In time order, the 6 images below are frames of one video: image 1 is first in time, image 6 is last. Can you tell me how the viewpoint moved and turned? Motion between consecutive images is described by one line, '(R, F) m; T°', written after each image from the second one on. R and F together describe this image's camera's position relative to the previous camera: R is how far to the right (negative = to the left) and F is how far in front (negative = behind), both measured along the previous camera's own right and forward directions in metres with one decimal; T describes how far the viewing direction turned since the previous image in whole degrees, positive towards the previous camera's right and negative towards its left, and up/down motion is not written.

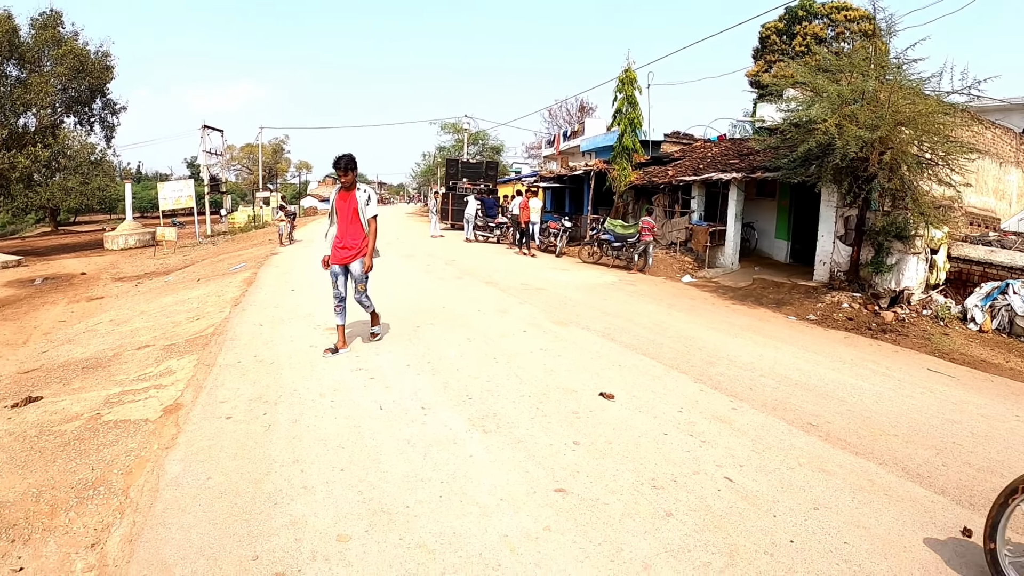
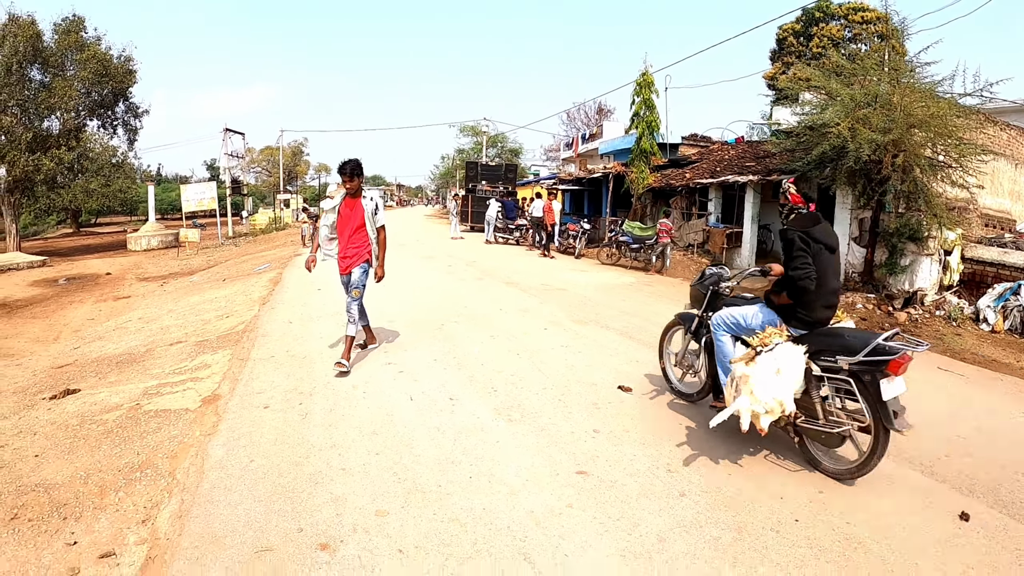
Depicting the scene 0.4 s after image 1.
(-0.1, -0.3) m; -1°
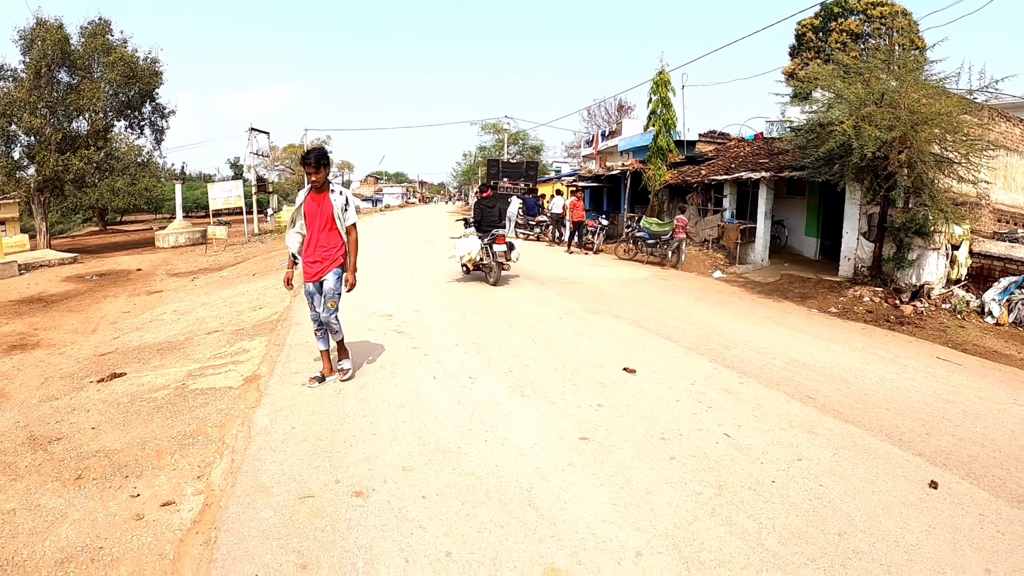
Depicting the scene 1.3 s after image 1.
(+0.1, -0.4) m; -2°
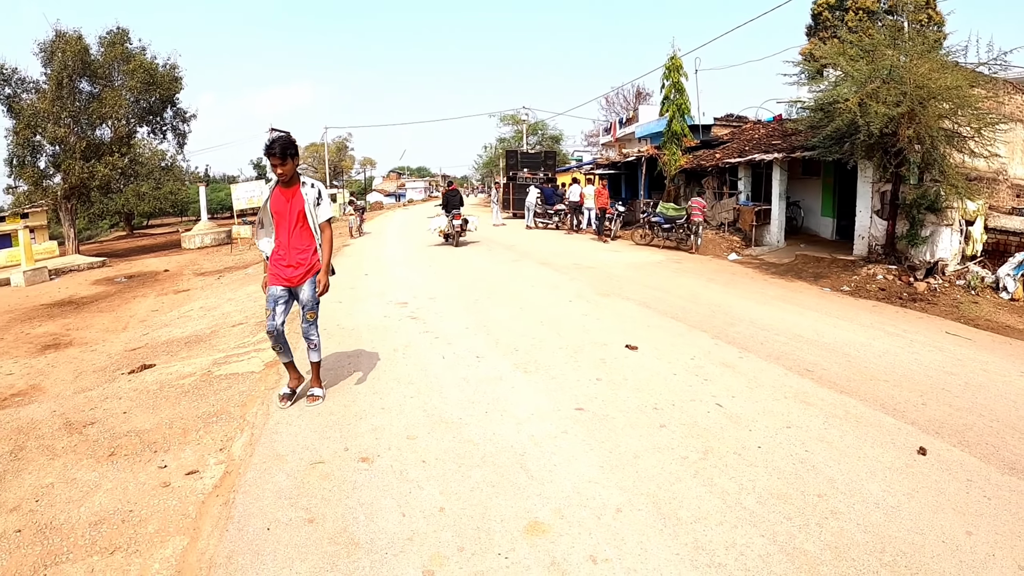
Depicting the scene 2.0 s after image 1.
(+0.2, -0.2) m; -2°
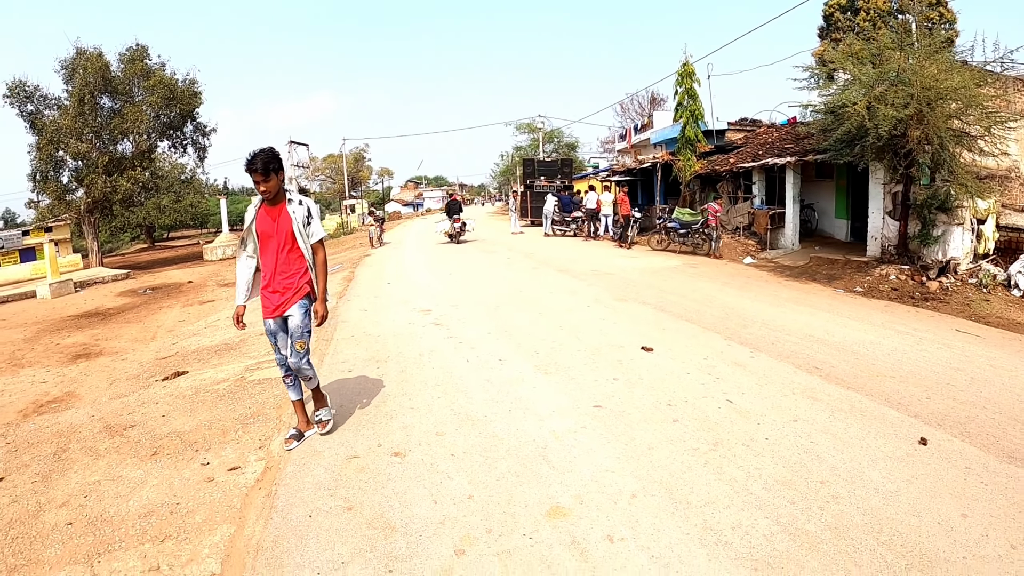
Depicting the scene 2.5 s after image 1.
(0.0, -0.3) m; -1°
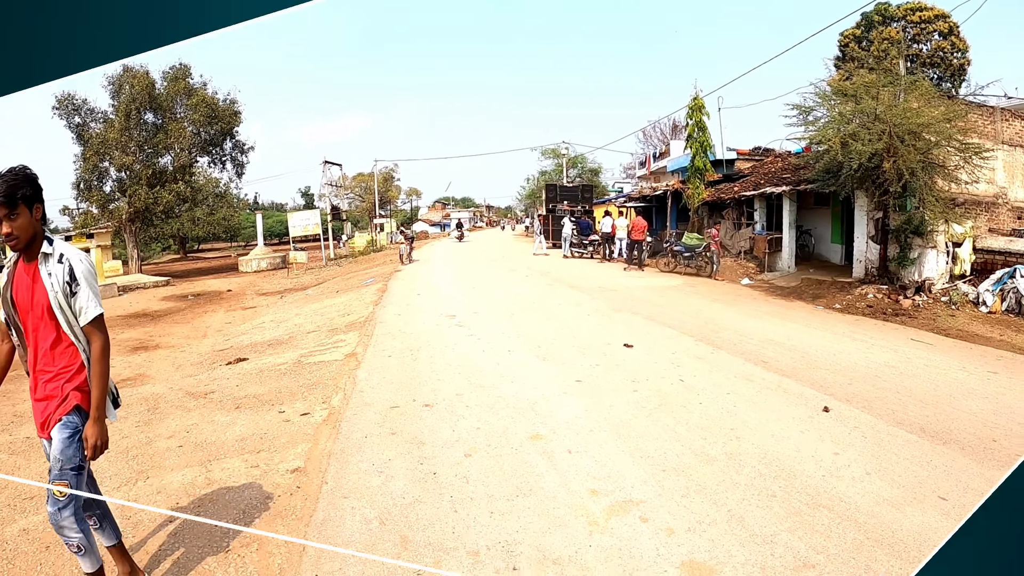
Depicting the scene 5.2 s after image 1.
(+0.2, -1.4) m; -2°
